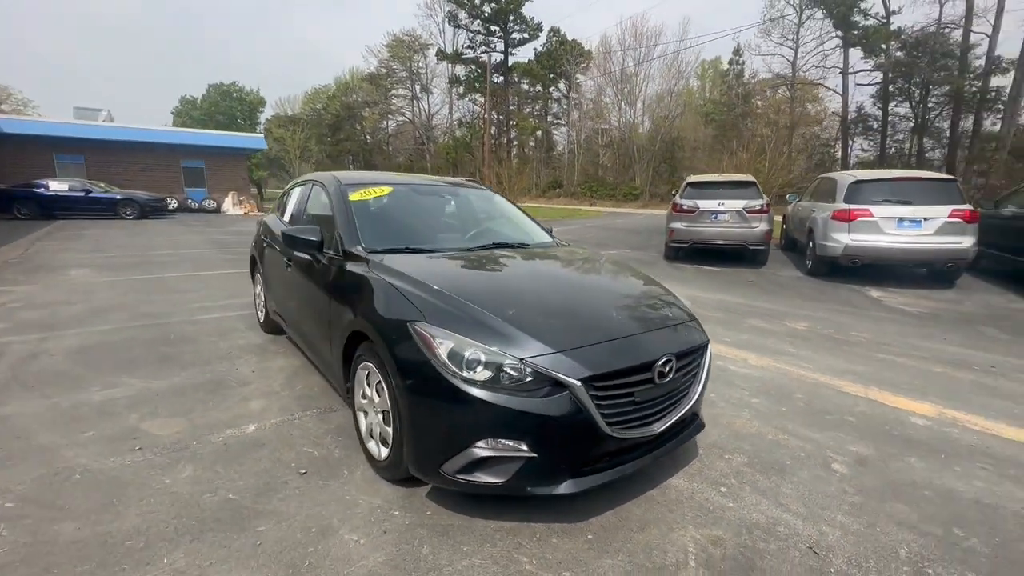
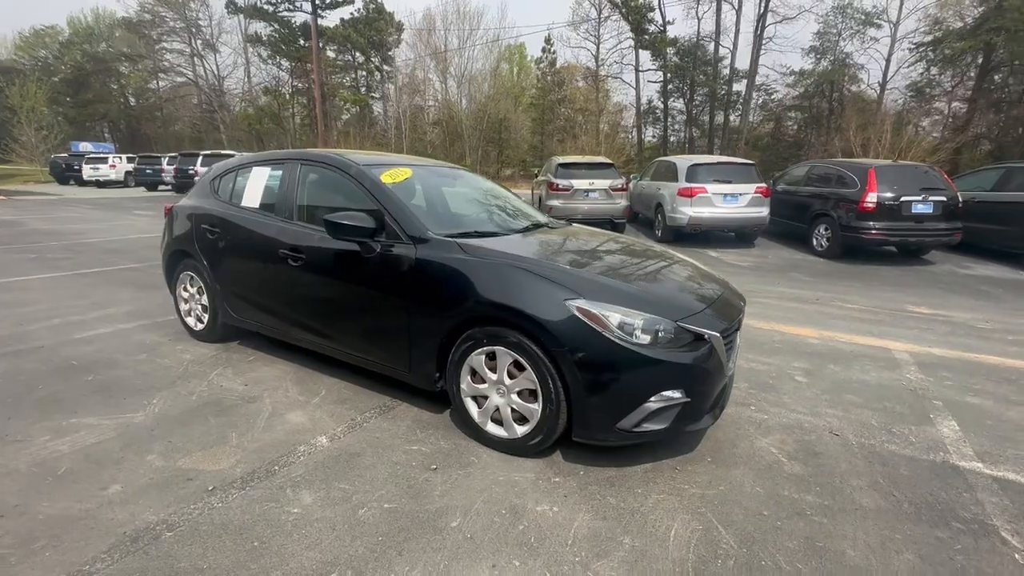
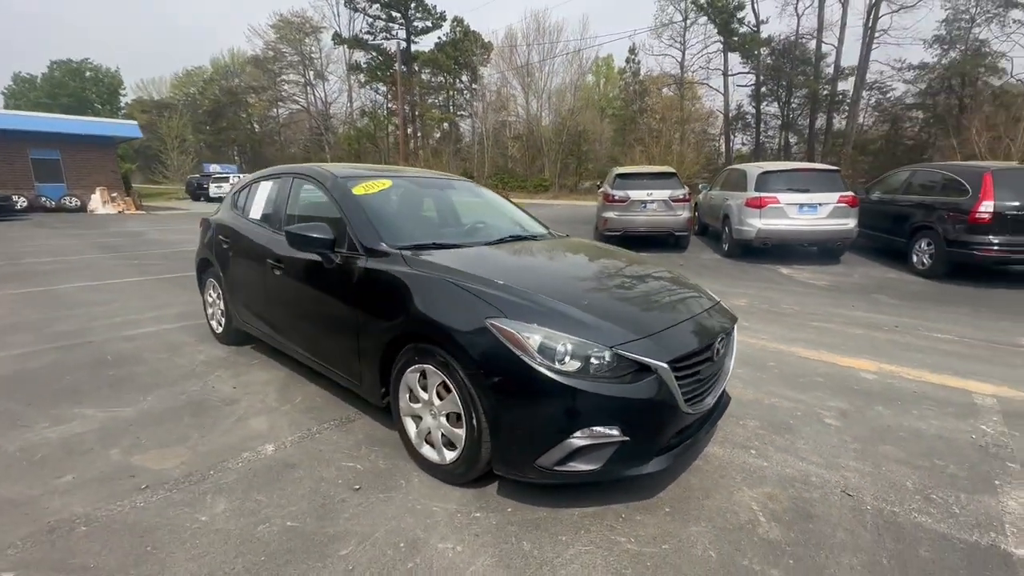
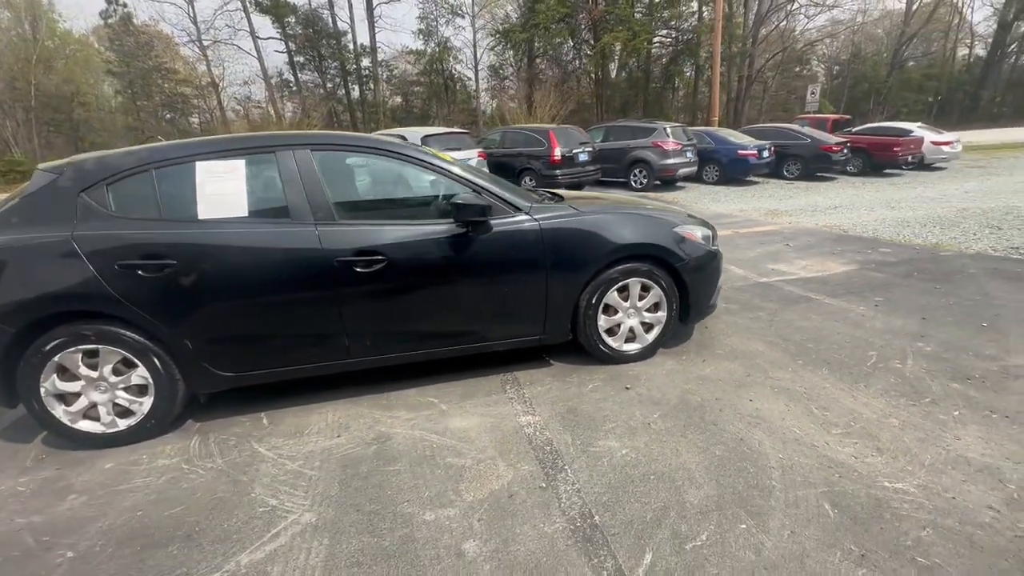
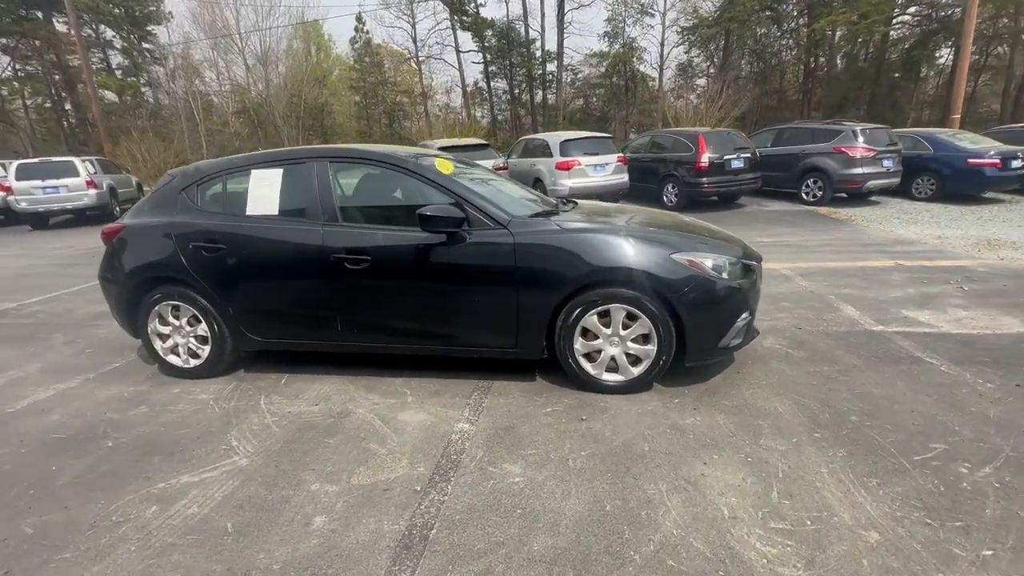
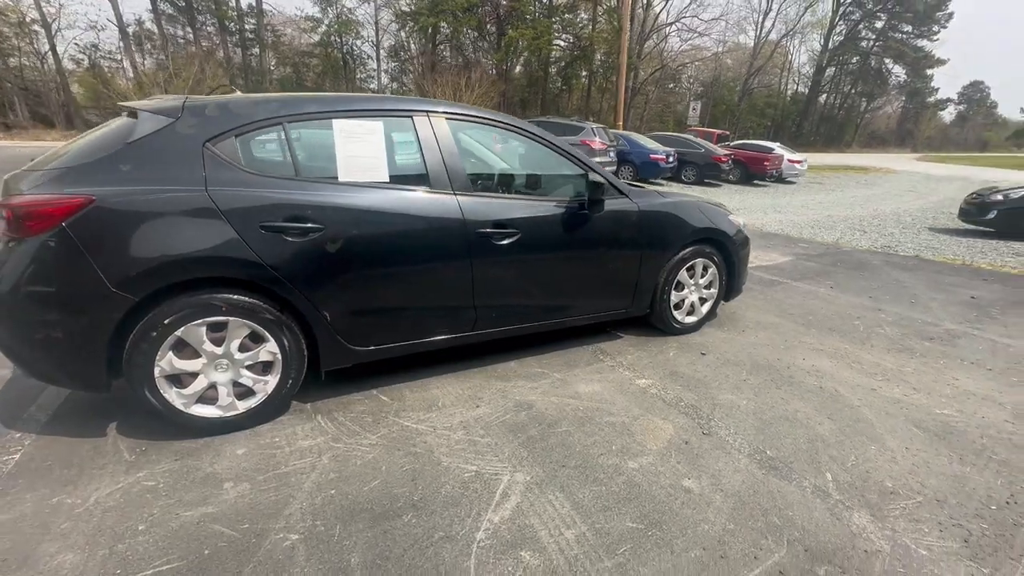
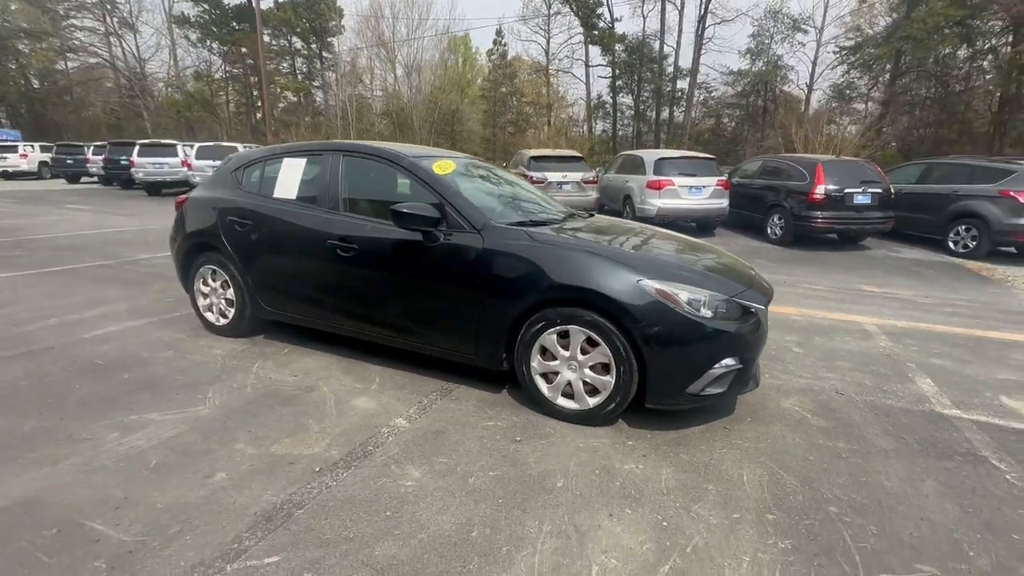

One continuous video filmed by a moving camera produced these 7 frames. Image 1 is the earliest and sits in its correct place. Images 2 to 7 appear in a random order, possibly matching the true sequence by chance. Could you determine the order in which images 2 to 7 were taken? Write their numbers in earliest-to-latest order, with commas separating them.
3, 2, 7, 5, 4, 6
